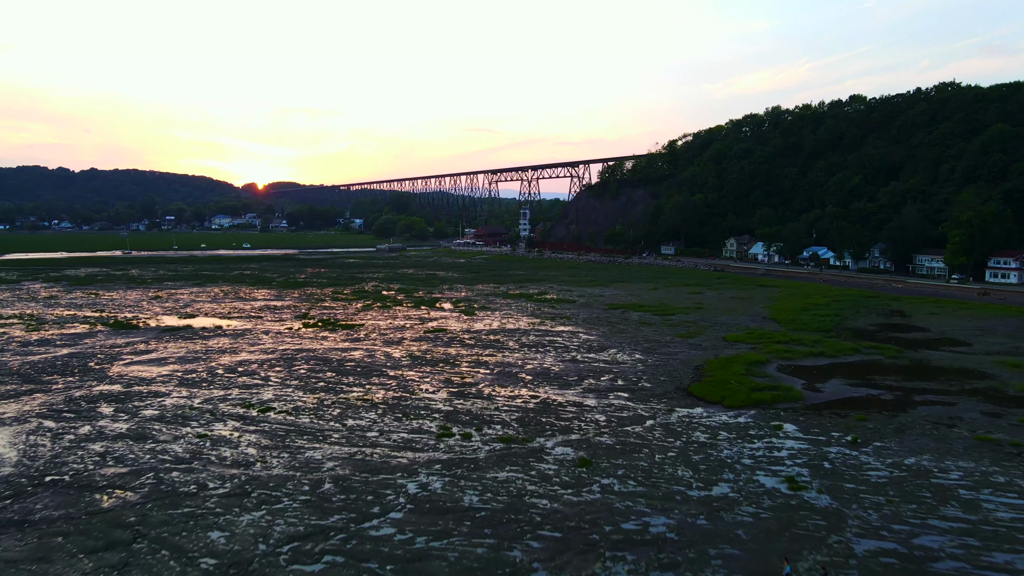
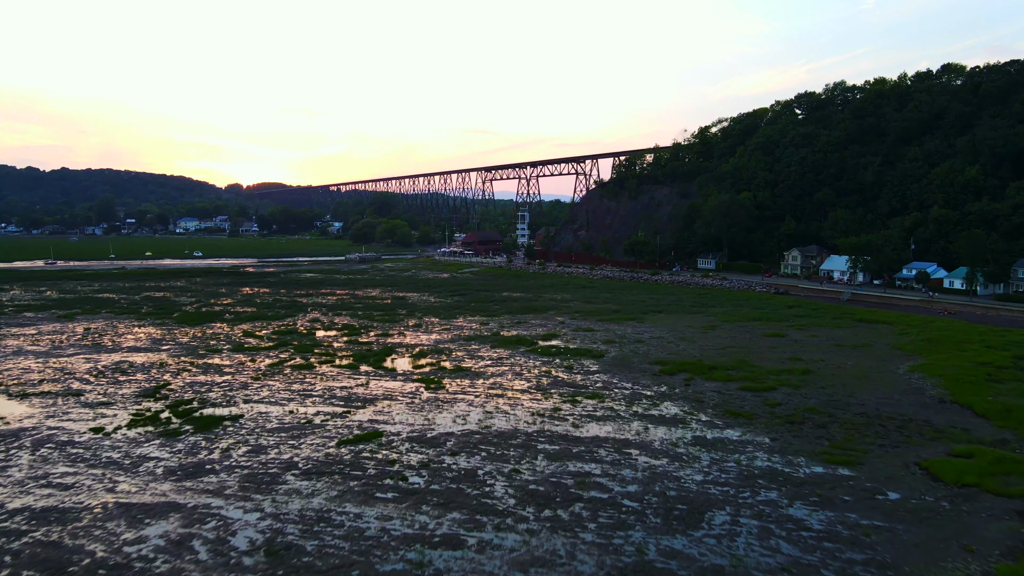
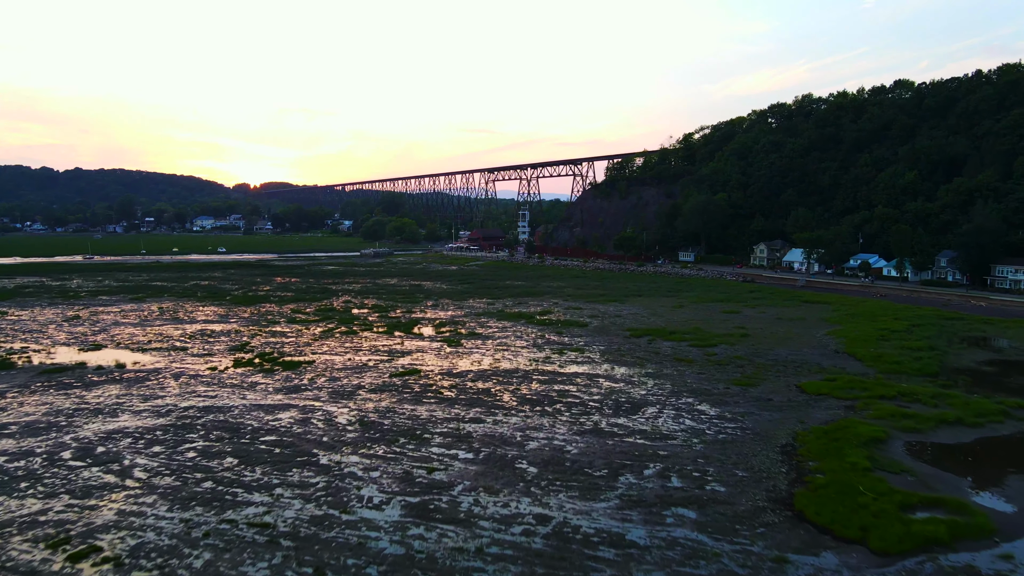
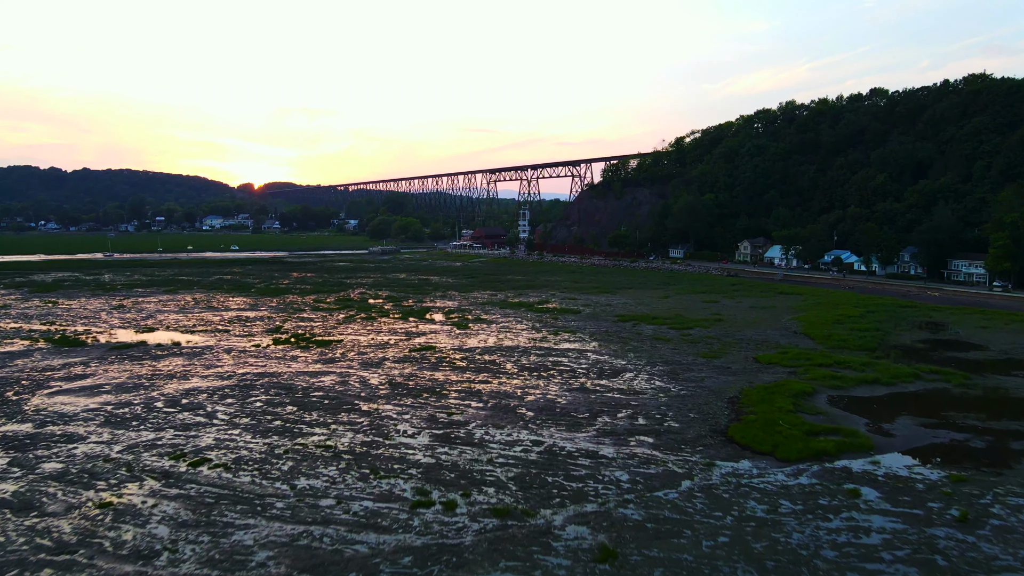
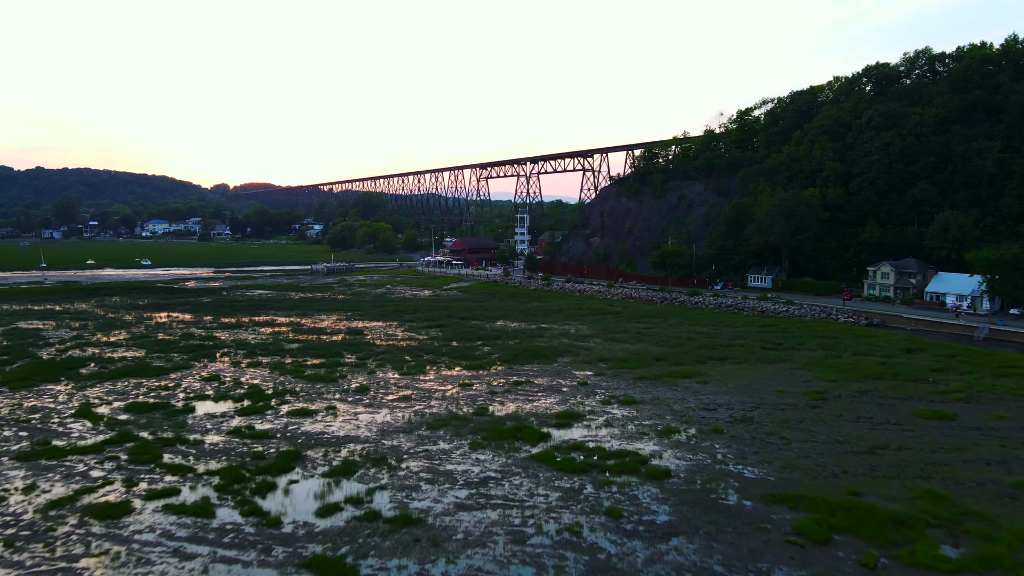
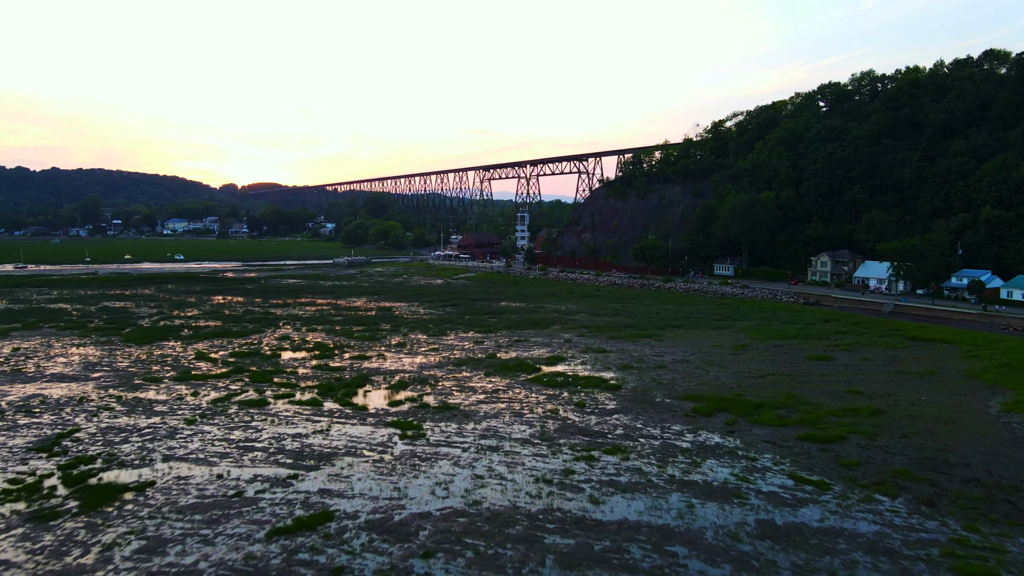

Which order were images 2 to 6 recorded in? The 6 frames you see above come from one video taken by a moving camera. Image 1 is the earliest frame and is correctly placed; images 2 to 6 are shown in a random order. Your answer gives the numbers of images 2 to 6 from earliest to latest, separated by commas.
4, 3, 2, 6, 5
